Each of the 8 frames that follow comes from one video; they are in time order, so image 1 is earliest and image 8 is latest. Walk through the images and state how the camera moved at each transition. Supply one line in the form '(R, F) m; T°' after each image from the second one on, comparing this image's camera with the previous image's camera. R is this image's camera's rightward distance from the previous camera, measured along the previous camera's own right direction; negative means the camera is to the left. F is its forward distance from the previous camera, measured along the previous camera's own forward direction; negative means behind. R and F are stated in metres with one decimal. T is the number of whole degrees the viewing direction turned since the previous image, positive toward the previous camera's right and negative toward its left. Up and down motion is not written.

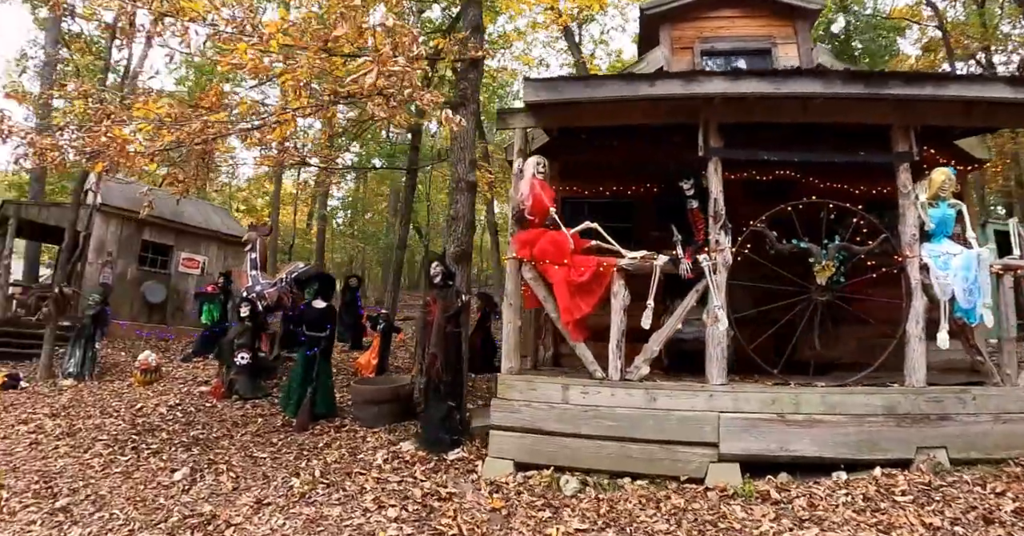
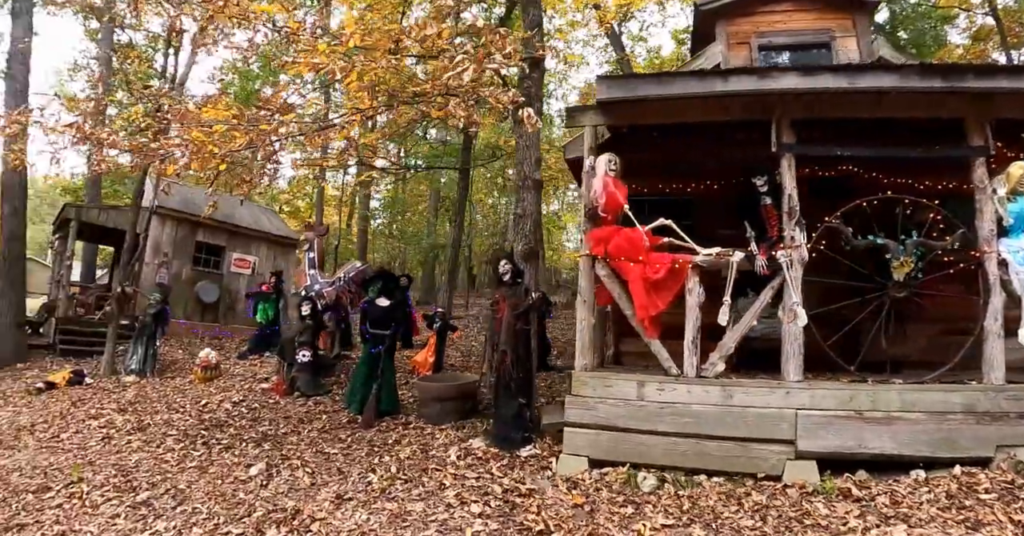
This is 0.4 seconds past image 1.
(-0.6, 0.0) m; -1°
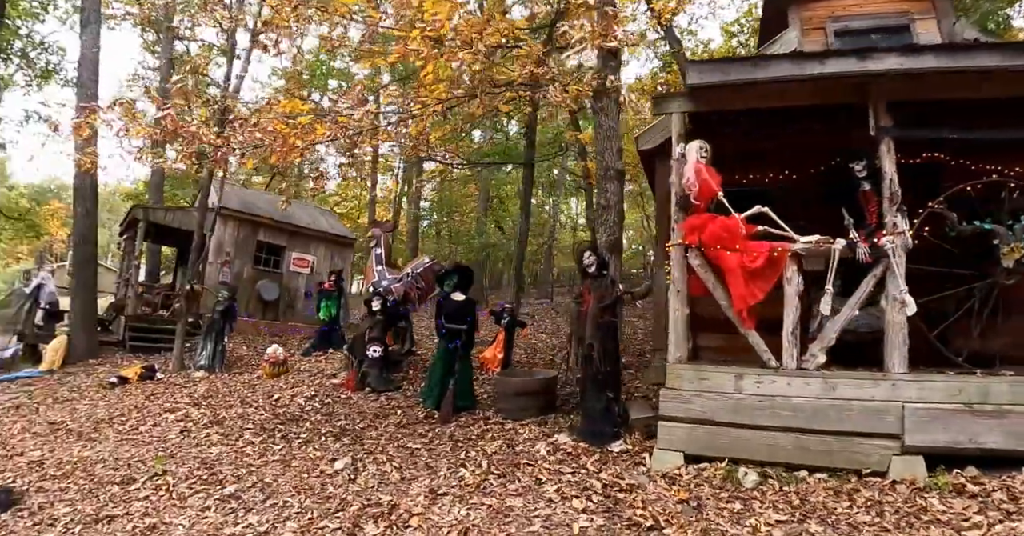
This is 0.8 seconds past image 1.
(-0.7, +0.1) m; -2°
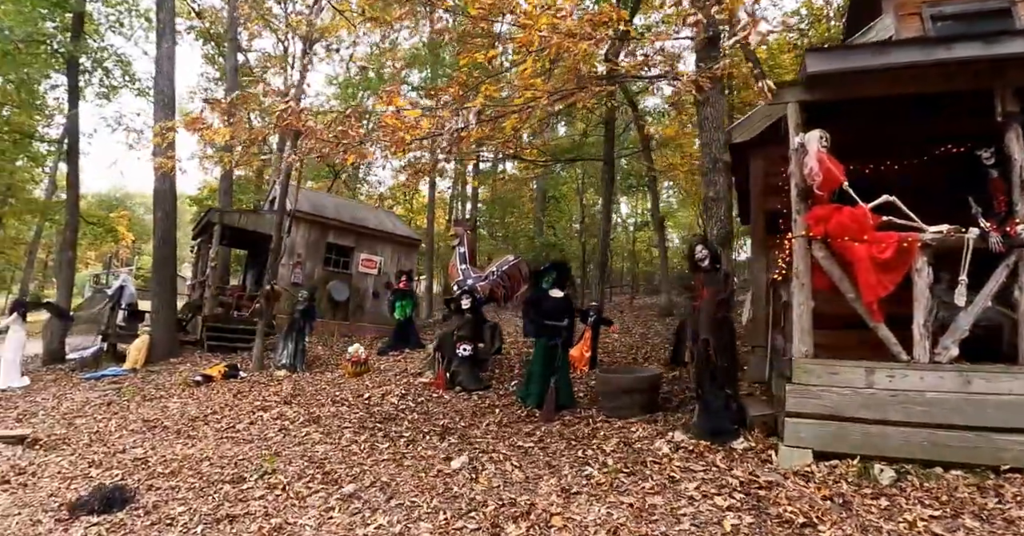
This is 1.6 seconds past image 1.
(-1.0, 0.0) m; -1°
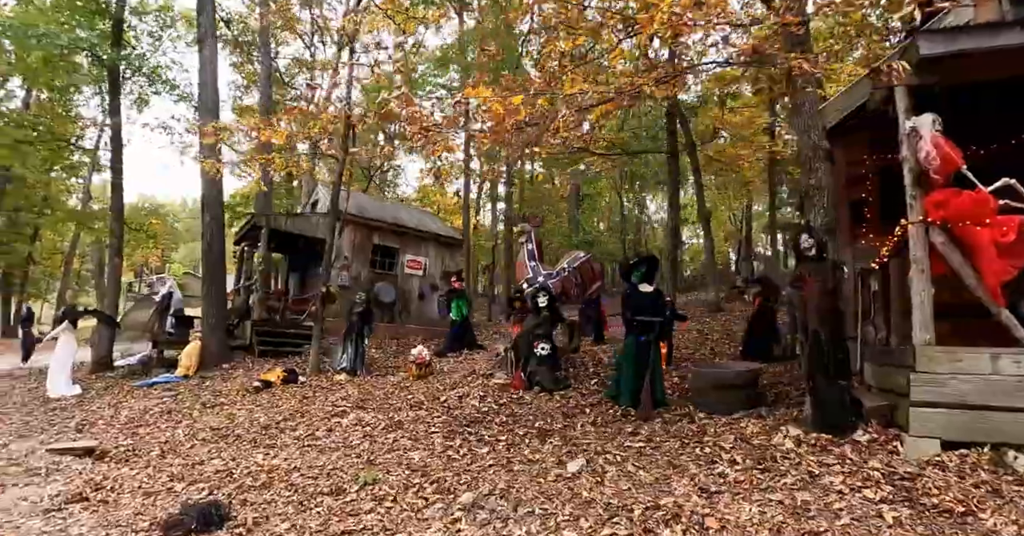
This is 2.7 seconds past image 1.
(-1.1, +0.2) m; +1°
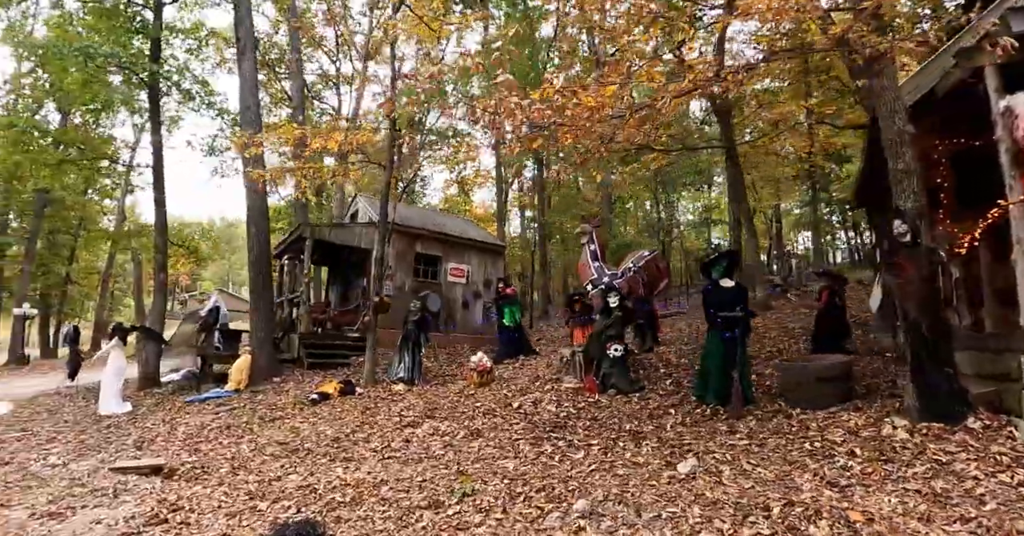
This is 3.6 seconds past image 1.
(-0.9, +0.1) m; 0°
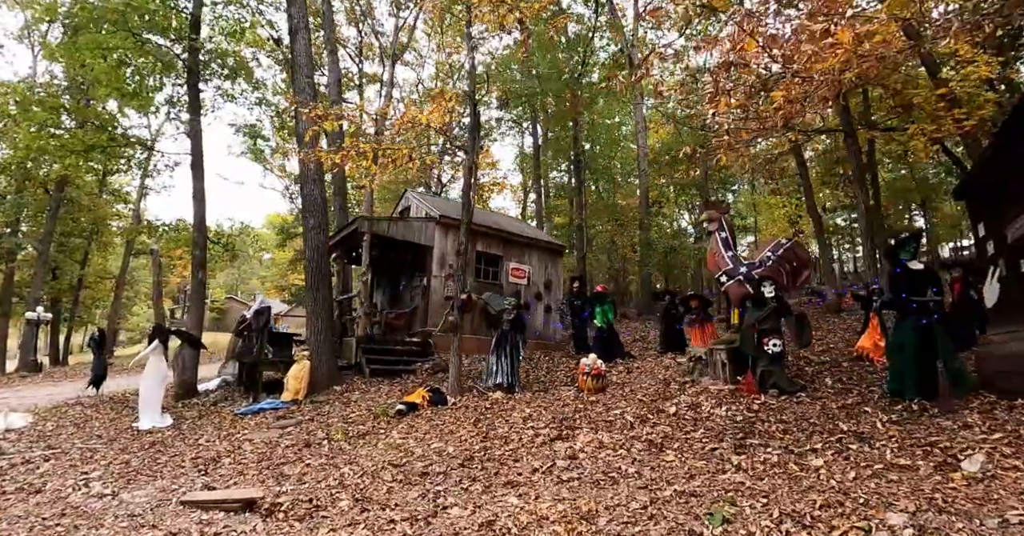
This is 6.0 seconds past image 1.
(-2.3, +1.0) m; +7°
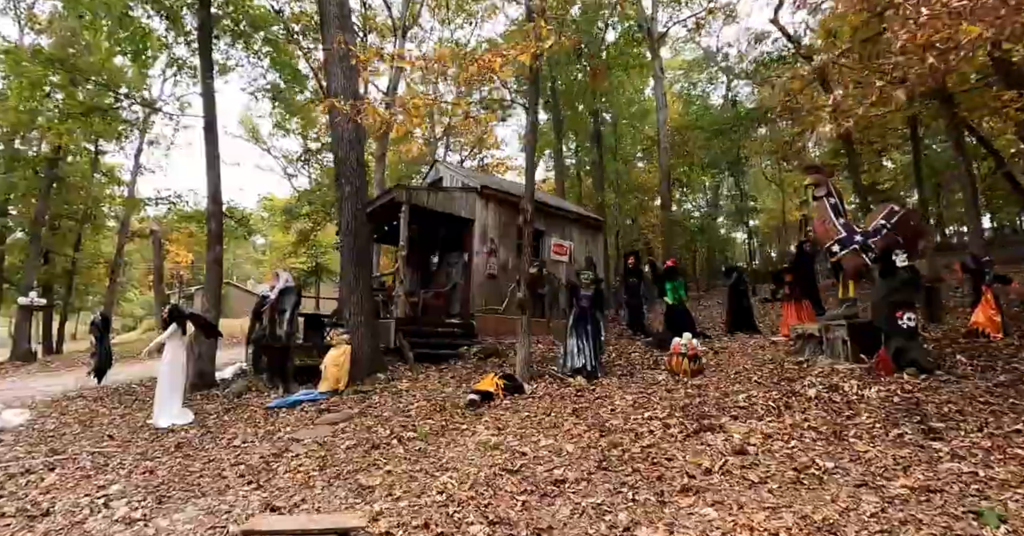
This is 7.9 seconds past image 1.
(-1.6, +1.0) m; +6°
